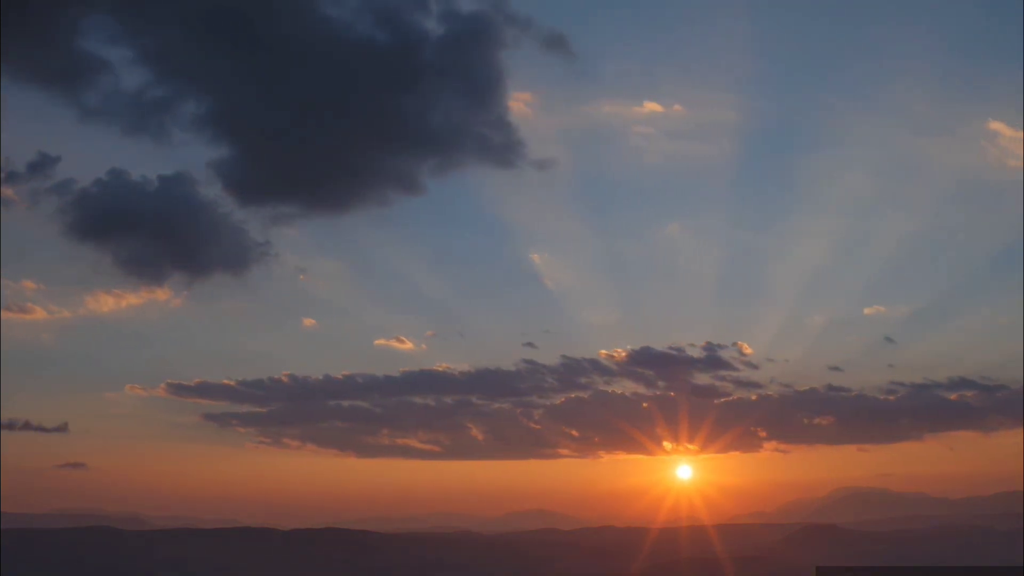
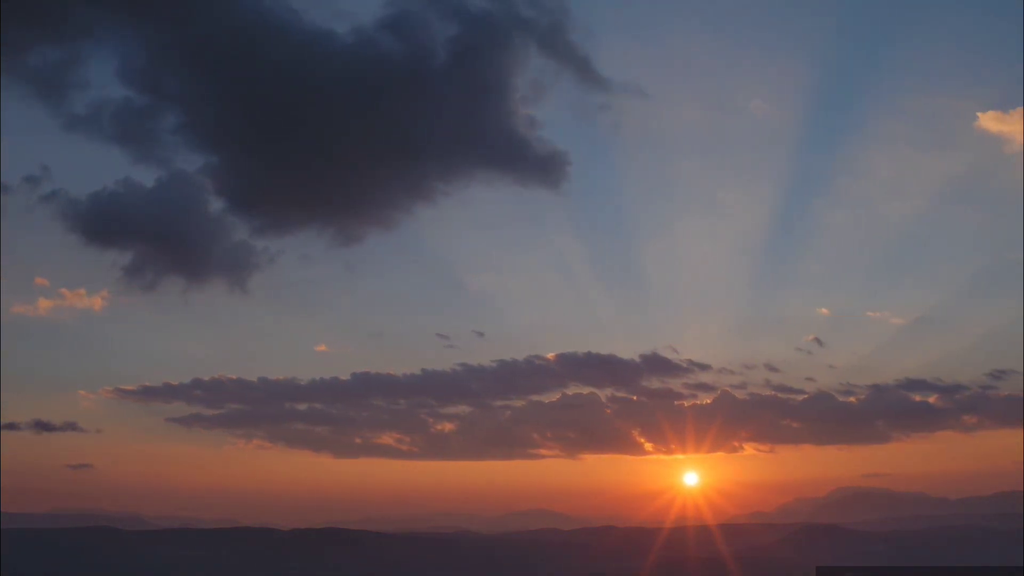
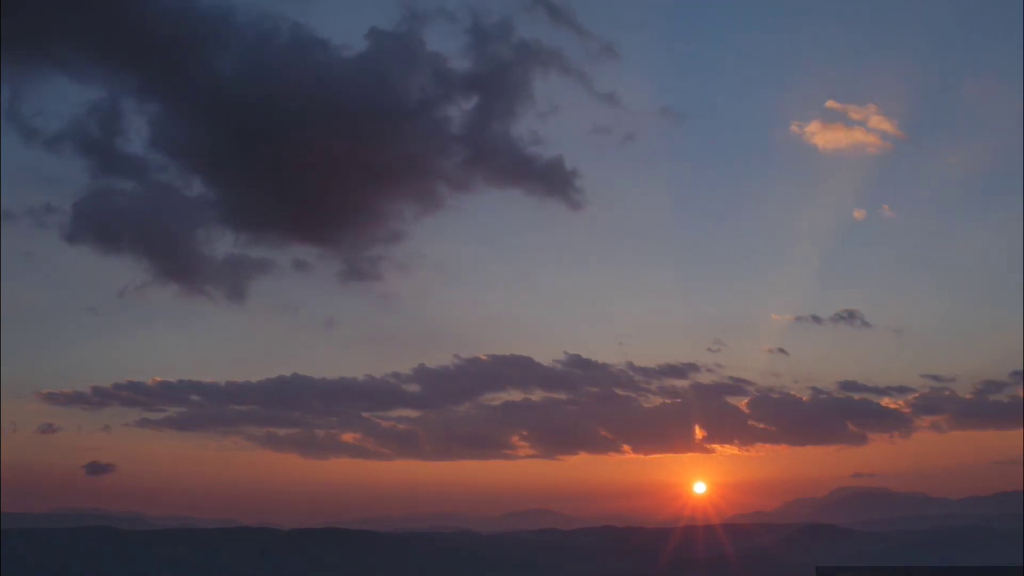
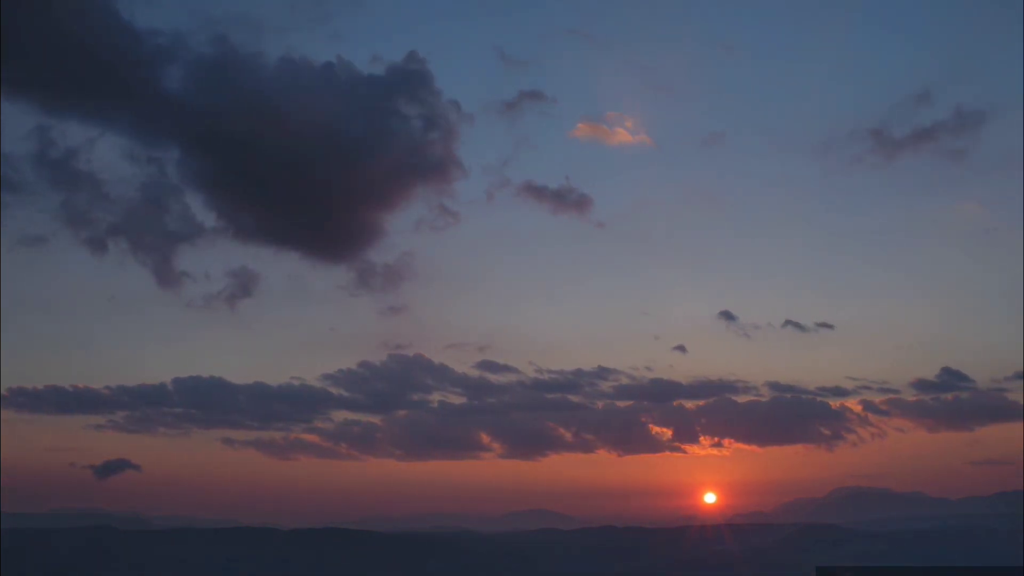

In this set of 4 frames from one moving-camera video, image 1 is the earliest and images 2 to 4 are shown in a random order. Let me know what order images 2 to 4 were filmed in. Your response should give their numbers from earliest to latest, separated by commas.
2, 3, 4
